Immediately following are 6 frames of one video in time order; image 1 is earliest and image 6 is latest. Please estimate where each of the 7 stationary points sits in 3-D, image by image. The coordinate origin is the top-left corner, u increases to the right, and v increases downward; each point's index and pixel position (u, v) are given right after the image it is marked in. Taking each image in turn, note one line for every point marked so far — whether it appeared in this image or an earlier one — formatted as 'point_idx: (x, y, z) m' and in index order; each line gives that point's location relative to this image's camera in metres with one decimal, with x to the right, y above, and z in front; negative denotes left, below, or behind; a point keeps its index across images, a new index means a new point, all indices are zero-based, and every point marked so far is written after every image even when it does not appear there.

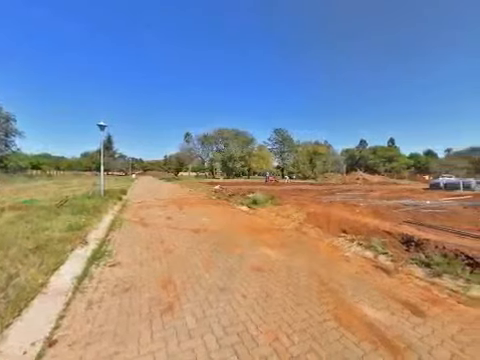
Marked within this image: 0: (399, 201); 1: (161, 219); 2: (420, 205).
0: (+13.7, -2.0, +17.4) m
1: (-5.1, -2.3, +12.0) m
2: (+13.8, -2.0, +15.4) m
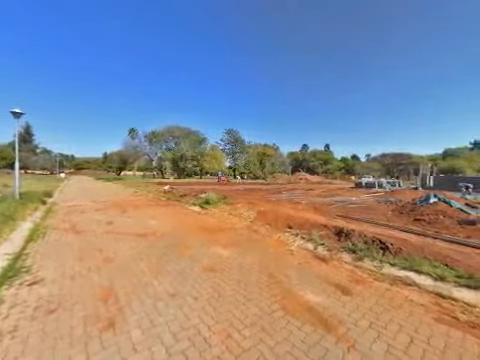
0: (+9.3, -2.2, +21.2) m
1: (-7.7, -2.5, +11.6) m
2: (+9.9, -2.3, +19.2) m
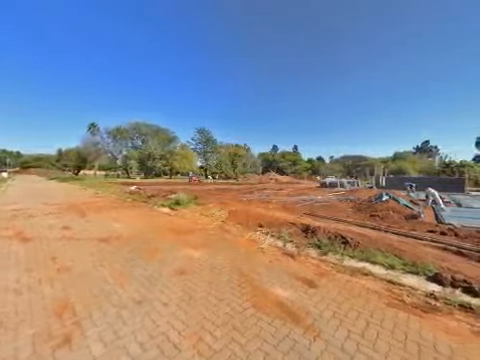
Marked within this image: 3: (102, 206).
0: (+6.3, -2.2, +21.9) m
1: (-9.2, -2.5, +10.0) m
2: (+7.1, -2.2, +20.0) m
3: (-10.9, -2.1, +15.9) m
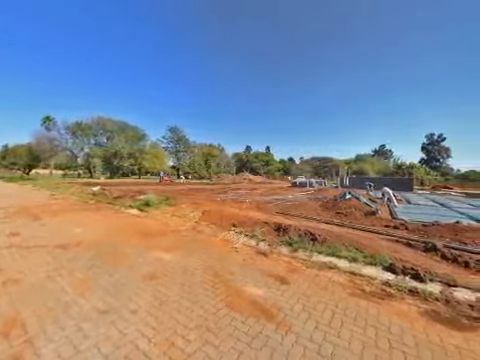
0: (+3.6, -1.8, +22.6) m
1: (-10.2, -2.1, +8.8) m
2: (+4.7, -1.9, +20.9) m
3: (-12.7, -1.7, +14.4) m
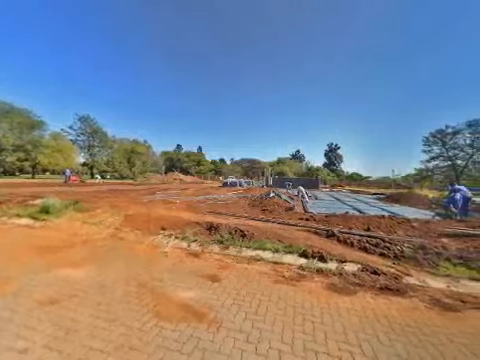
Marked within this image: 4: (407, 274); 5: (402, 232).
0: (-3.7, -1.7, +22.4) m
1: (-12.2, -2.0, +4.8) m
2: (-2.1, -1.7, +21.1) m
3: (-16.3, -1.6, +9.3) m
4: (+4.7, -2.6, +5.7) m
5: (+8.0, -2.6, +10.0) m
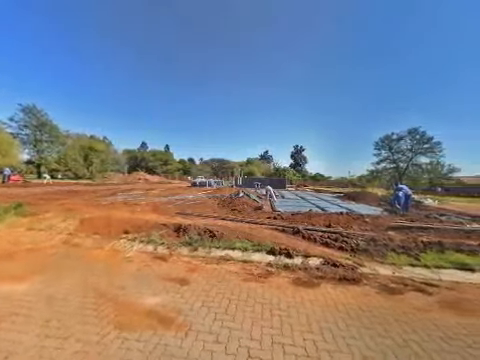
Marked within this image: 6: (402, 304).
0: (-6.9, -1.8, +21.8) m
1: (-12.7, -2.1, +3.1) m
2: (-5.2, -1.9, +20.8) m
3: (-17.5, -1.7, +6.9) m
4: (+3.9, -2.8, +6.6) m
5: (+6.5, -2.7, +11.3) m
6: (+3.8, -2.9, +4.7) m
